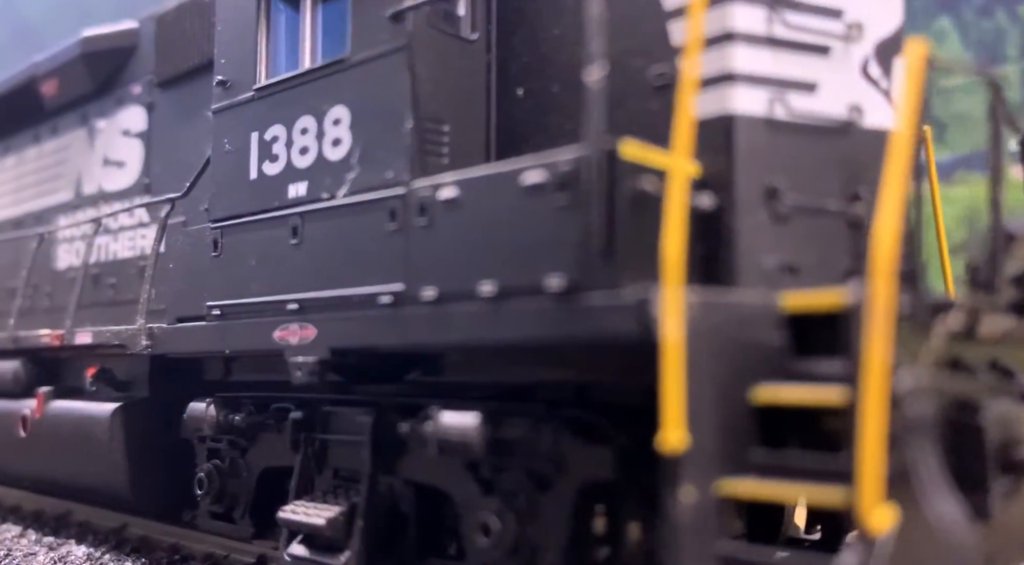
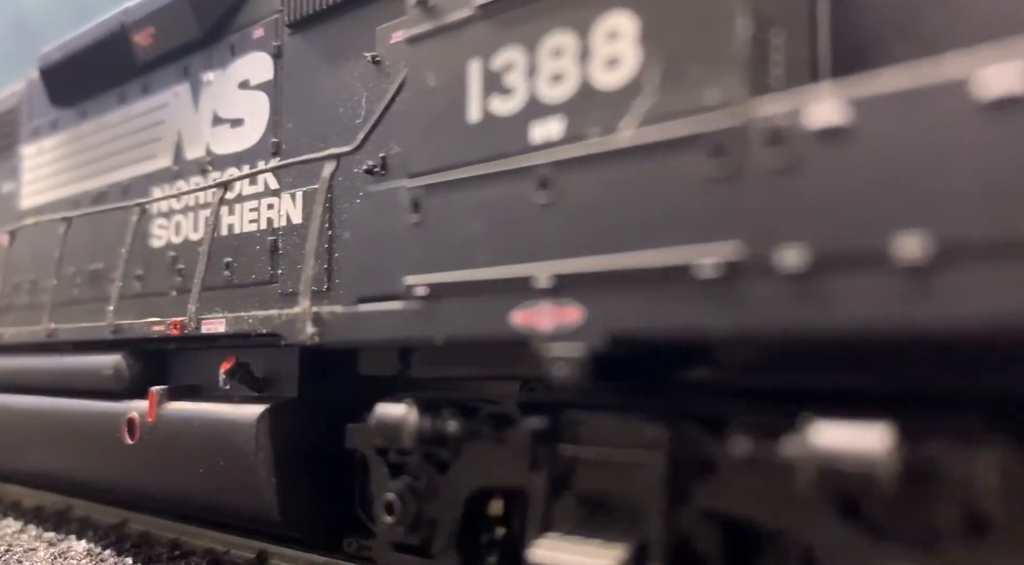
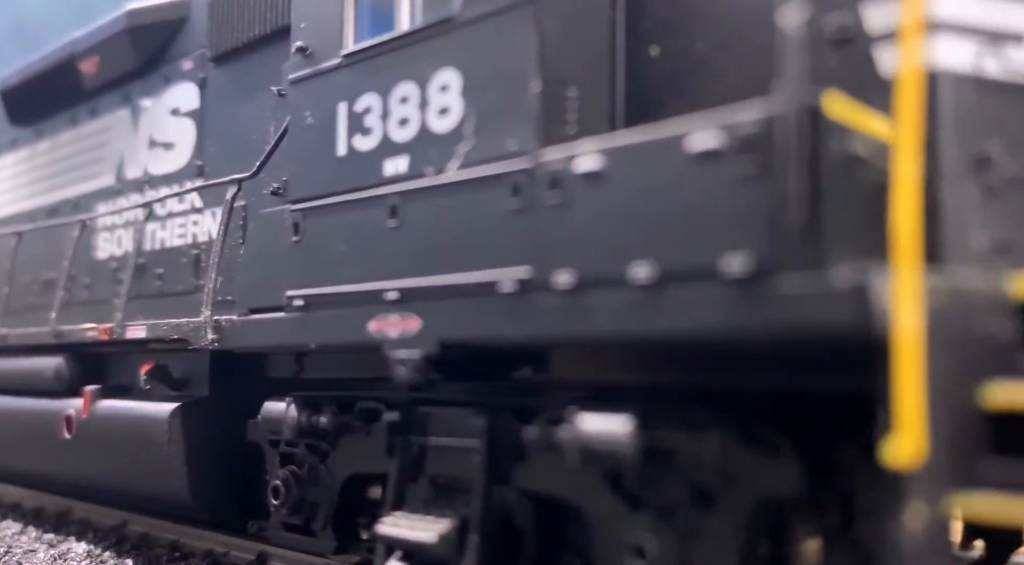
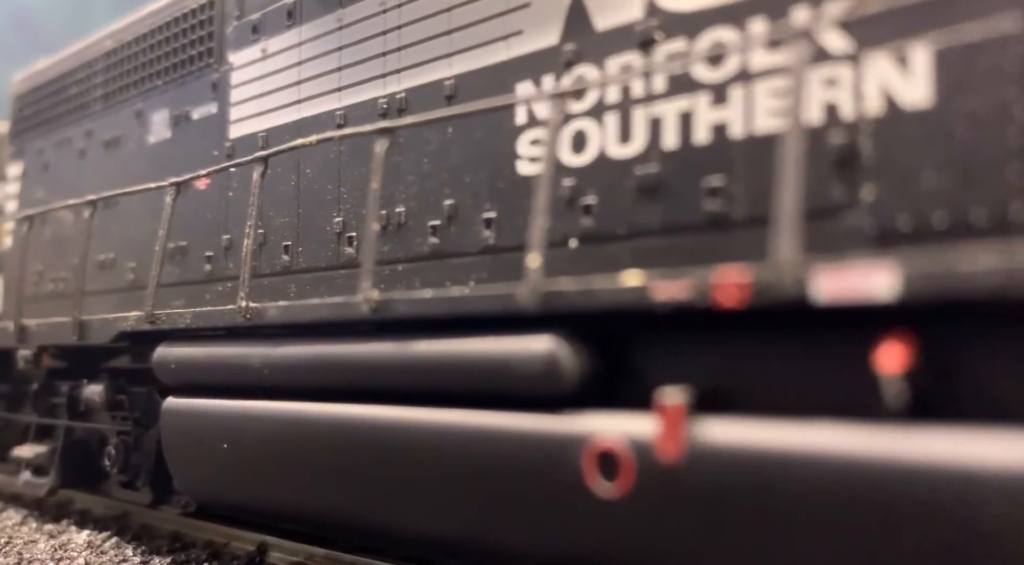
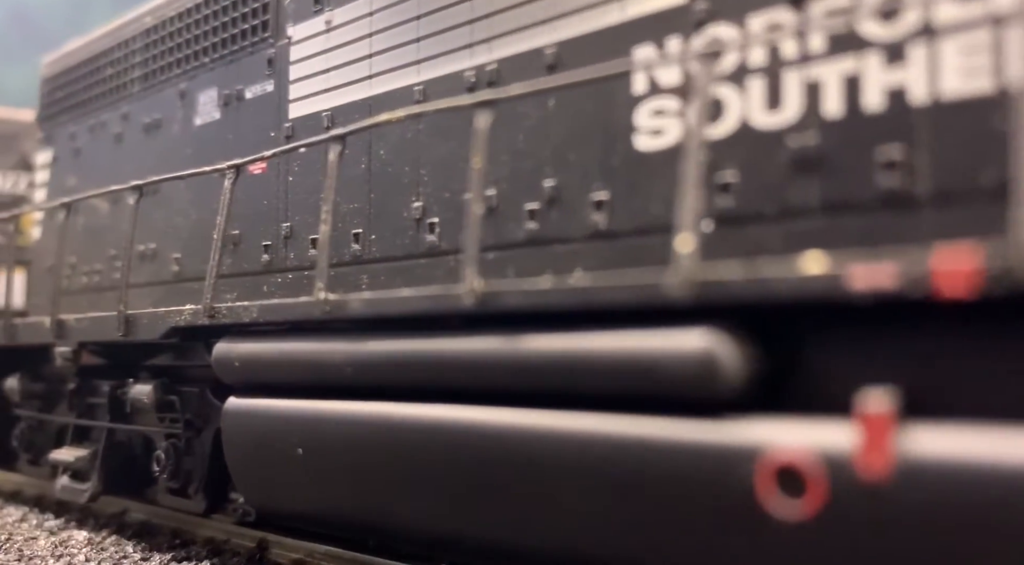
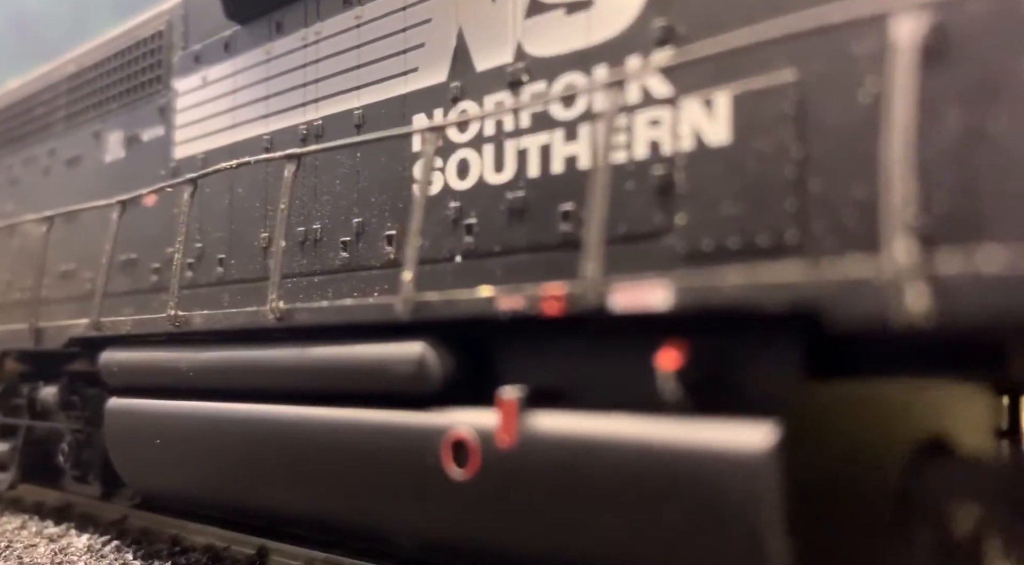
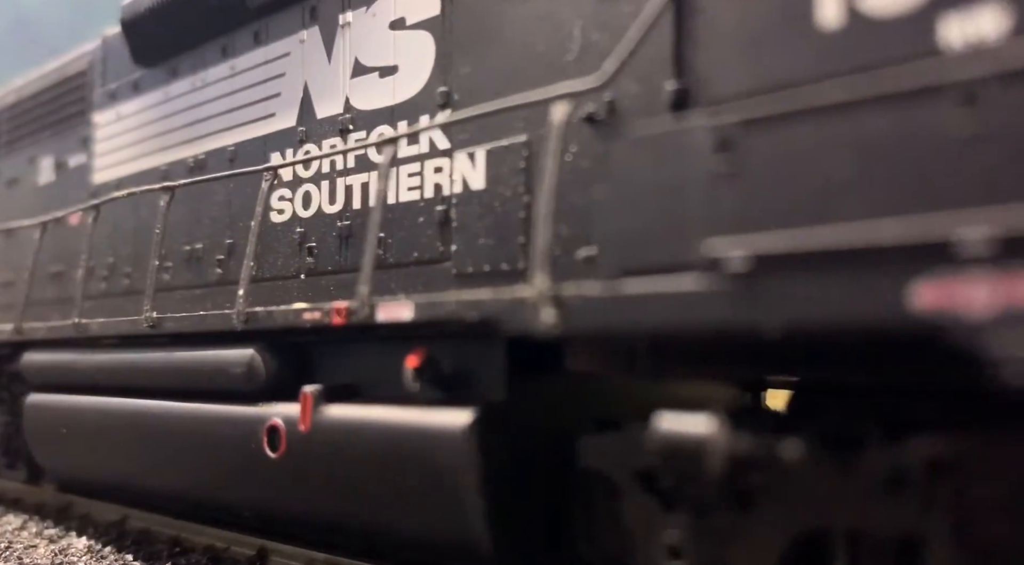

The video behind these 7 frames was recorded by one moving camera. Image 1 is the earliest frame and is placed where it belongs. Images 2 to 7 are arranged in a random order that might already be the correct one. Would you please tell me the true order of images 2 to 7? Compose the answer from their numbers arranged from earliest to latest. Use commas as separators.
3, 2, 7, 6, 4, 5
